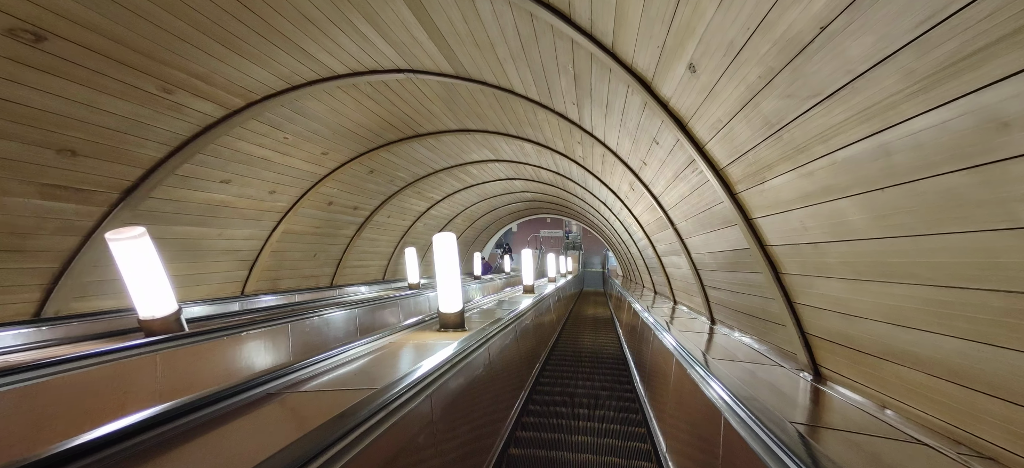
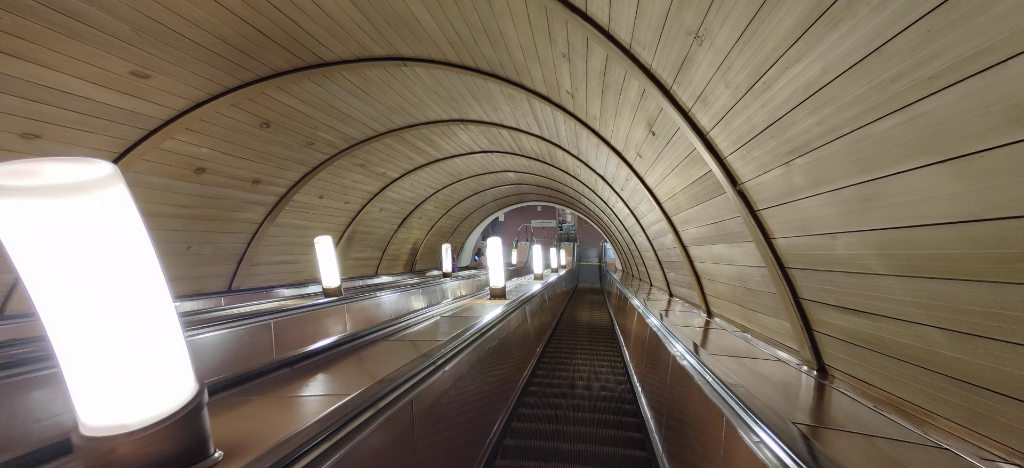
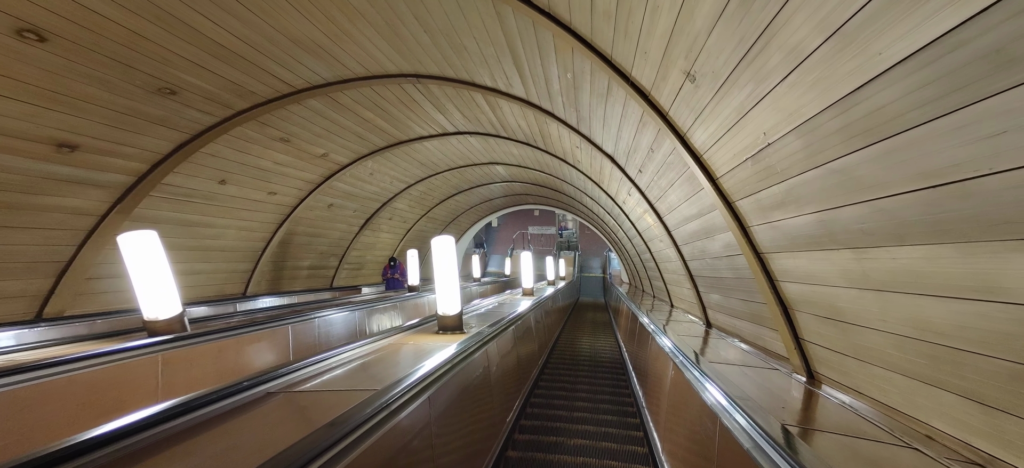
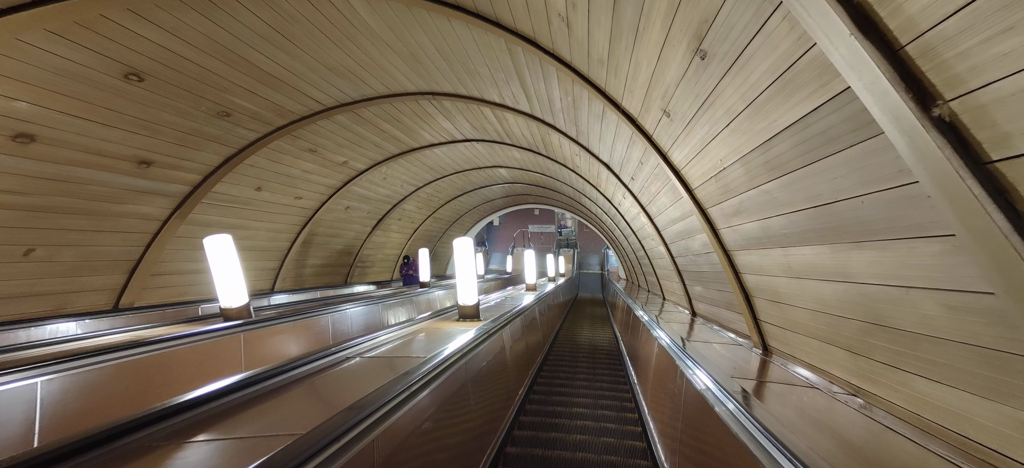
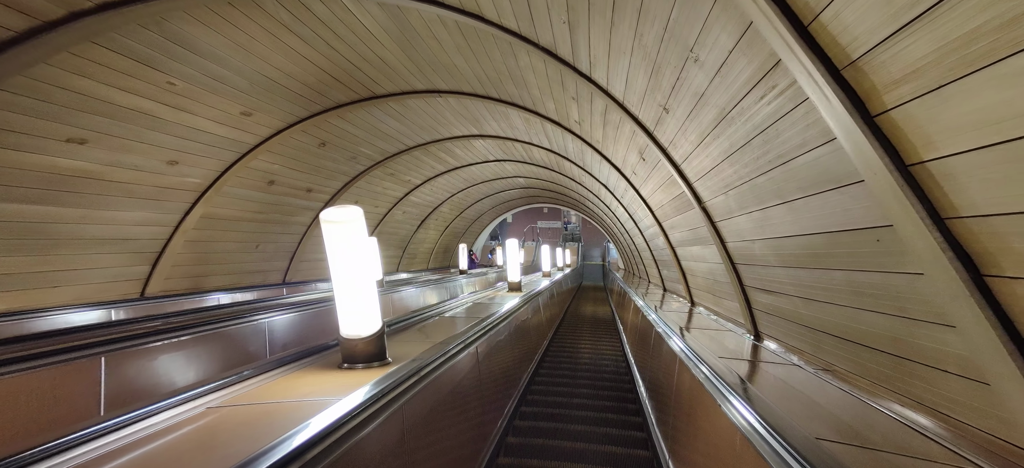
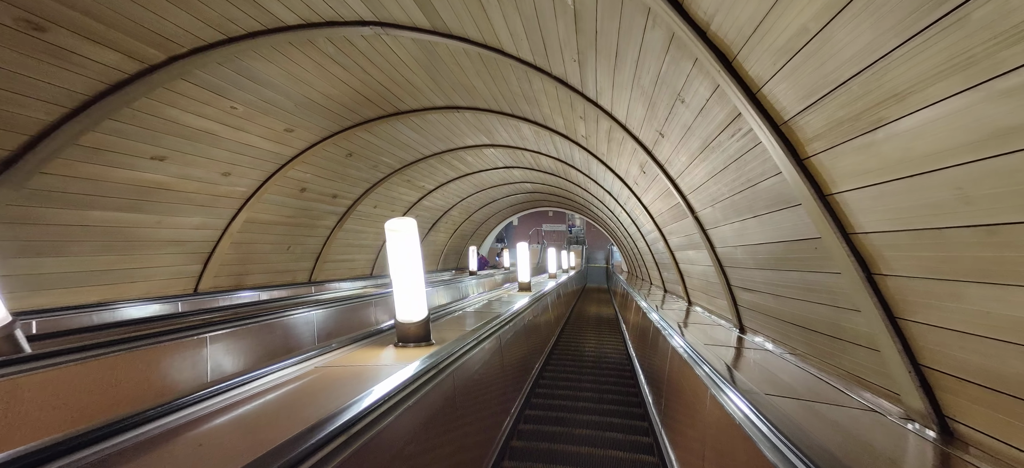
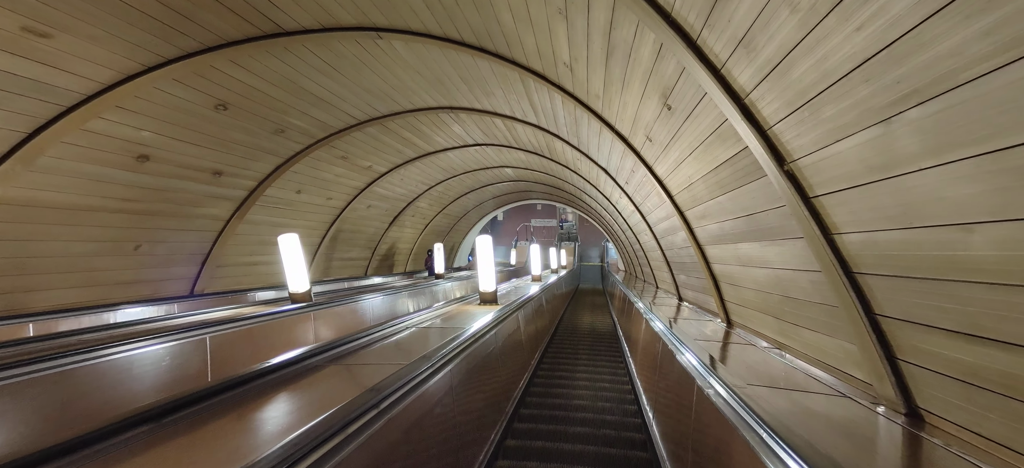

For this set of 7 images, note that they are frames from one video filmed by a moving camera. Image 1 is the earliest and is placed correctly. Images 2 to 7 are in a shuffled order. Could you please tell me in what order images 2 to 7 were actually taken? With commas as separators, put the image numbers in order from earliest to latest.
6, 5, 2, 7, 4, 3
